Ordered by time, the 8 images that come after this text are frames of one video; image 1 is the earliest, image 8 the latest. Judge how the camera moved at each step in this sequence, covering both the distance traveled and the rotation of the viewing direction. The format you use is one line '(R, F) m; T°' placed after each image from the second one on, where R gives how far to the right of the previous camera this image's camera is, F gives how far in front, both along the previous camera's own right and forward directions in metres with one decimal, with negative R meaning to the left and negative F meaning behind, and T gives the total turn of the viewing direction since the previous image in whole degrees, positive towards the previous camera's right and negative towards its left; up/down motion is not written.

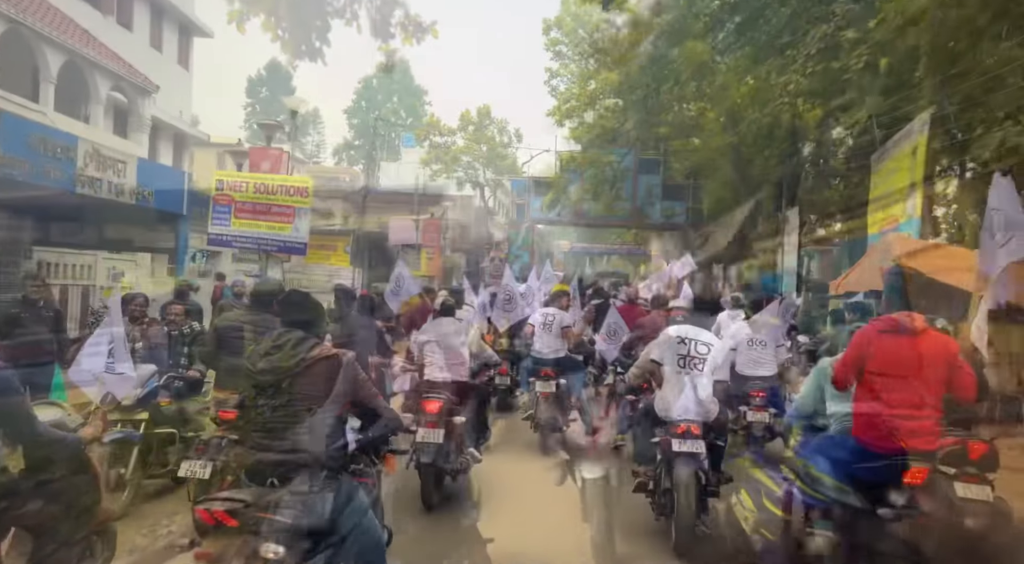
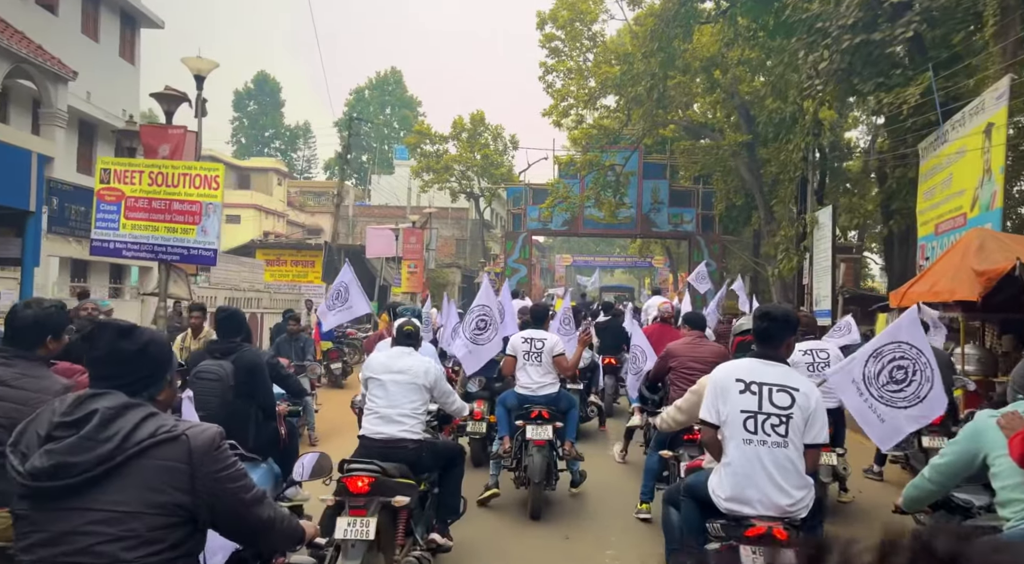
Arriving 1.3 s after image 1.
(+0.2, +1.9) m; 0°
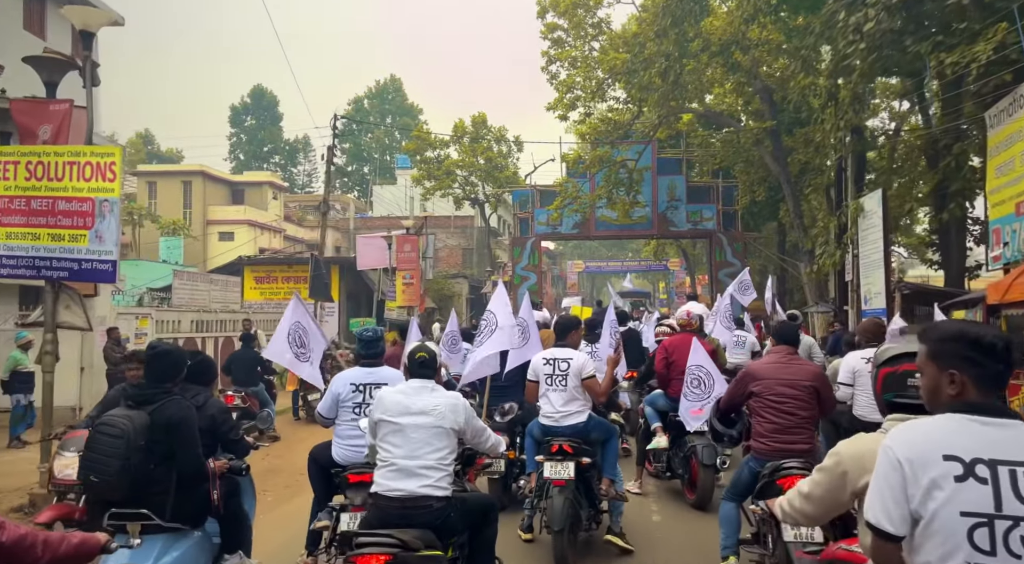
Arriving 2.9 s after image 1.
(0.0, +1.5) m; -1°
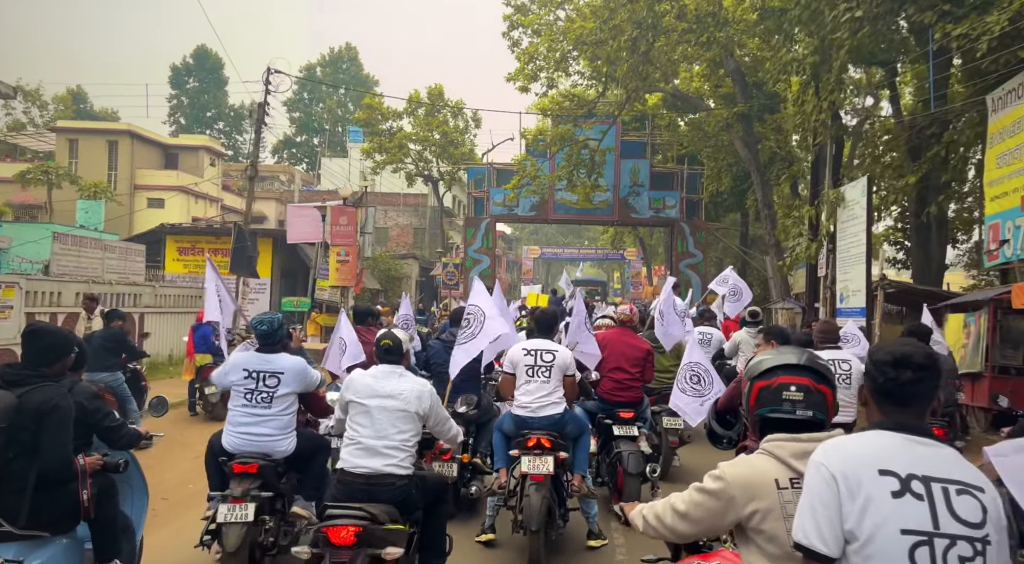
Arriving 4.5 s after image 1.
(+0.1, +1.2) m; +3°
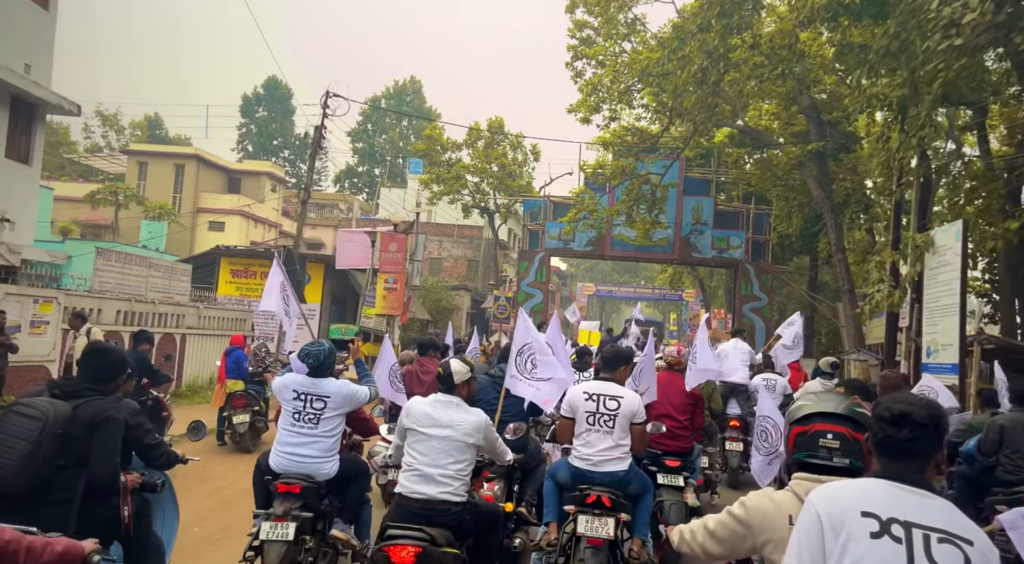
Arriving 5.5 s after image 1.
(0.0, +0.7) m; -3°
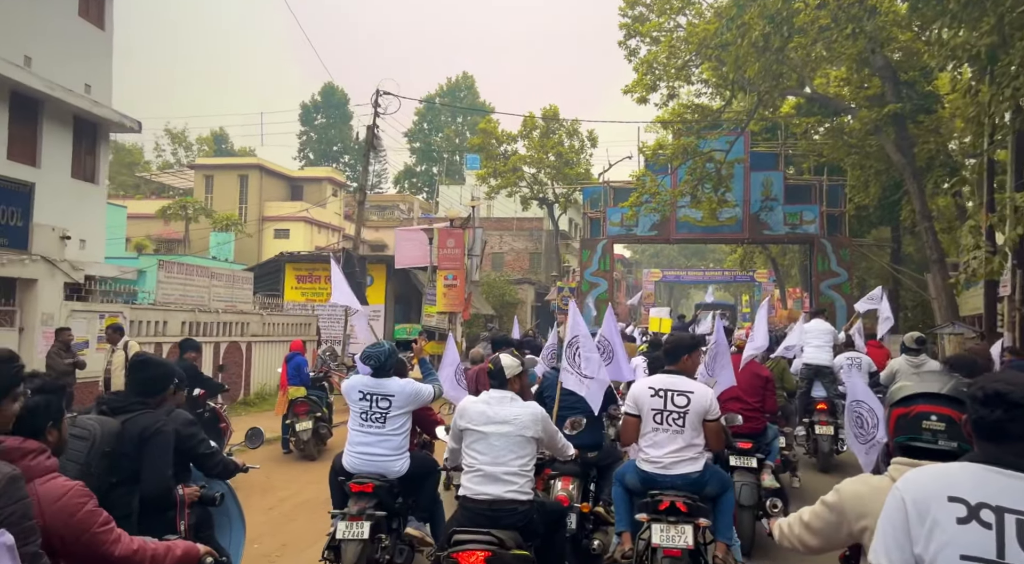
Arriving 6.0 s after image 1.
(0.0, +0.5) m; -4°
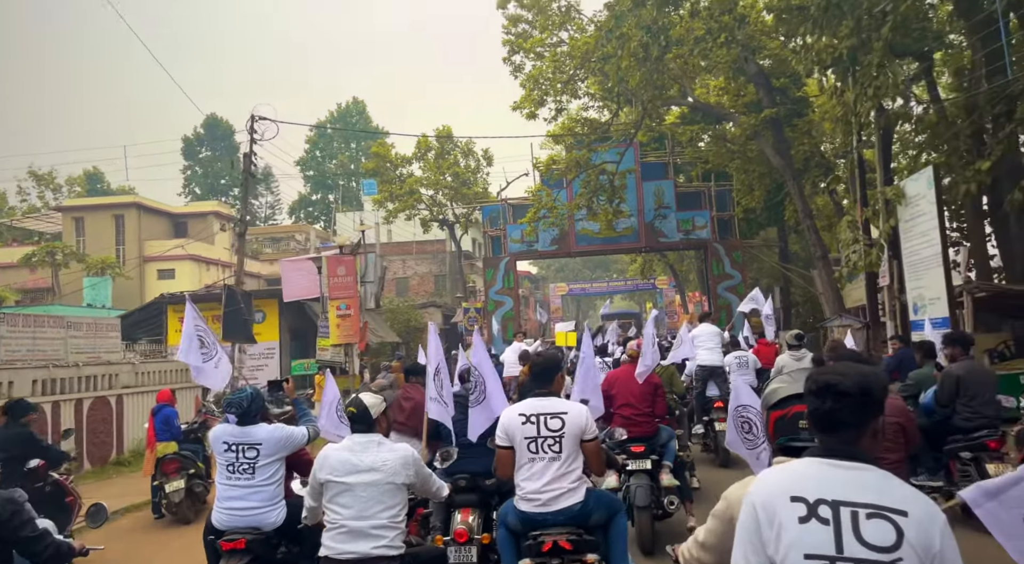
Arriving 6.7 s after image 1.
(+0.2, +0.1) m; +5°
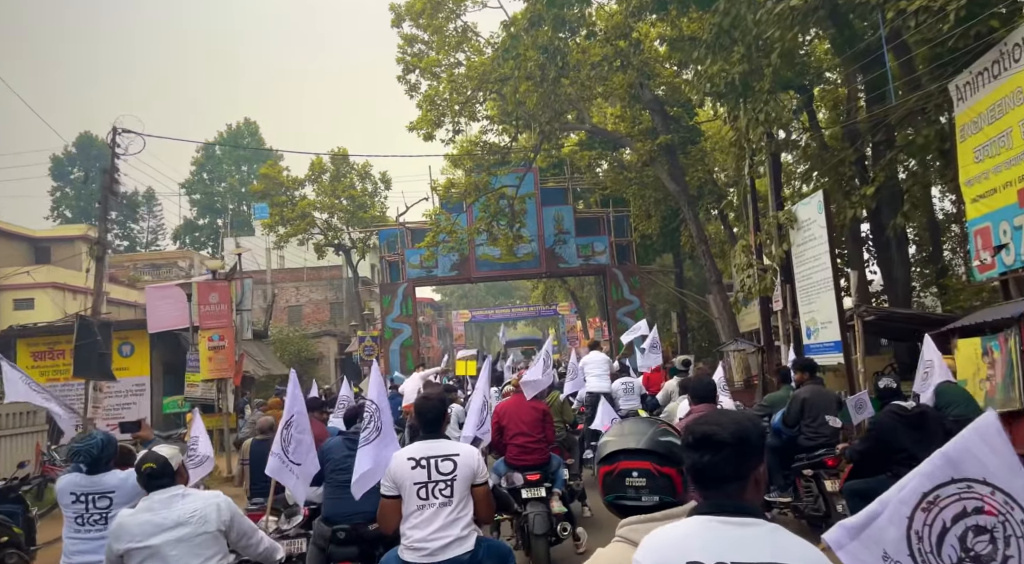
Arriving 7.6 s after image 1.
(+0.2, +0.5) m; +6°
